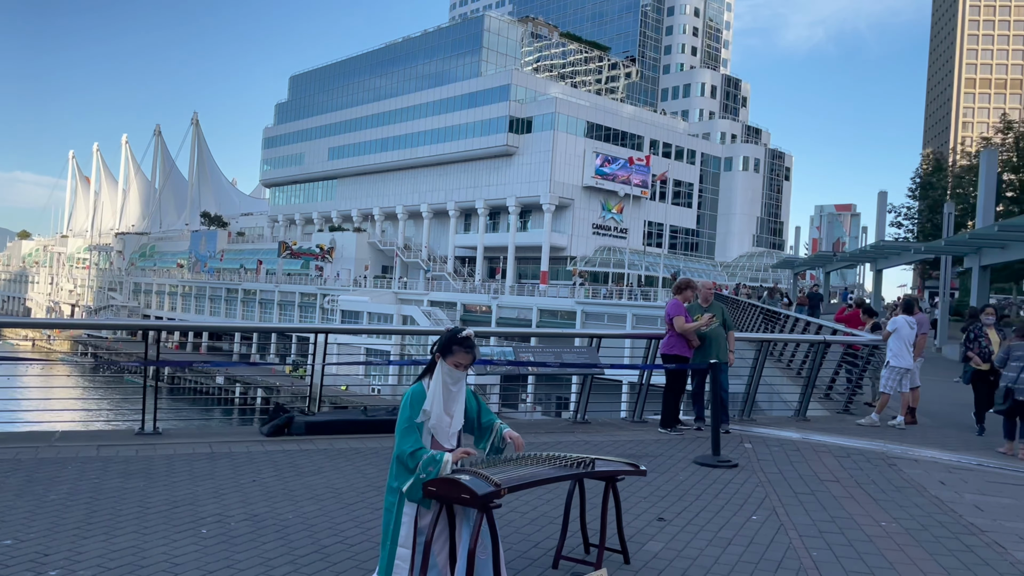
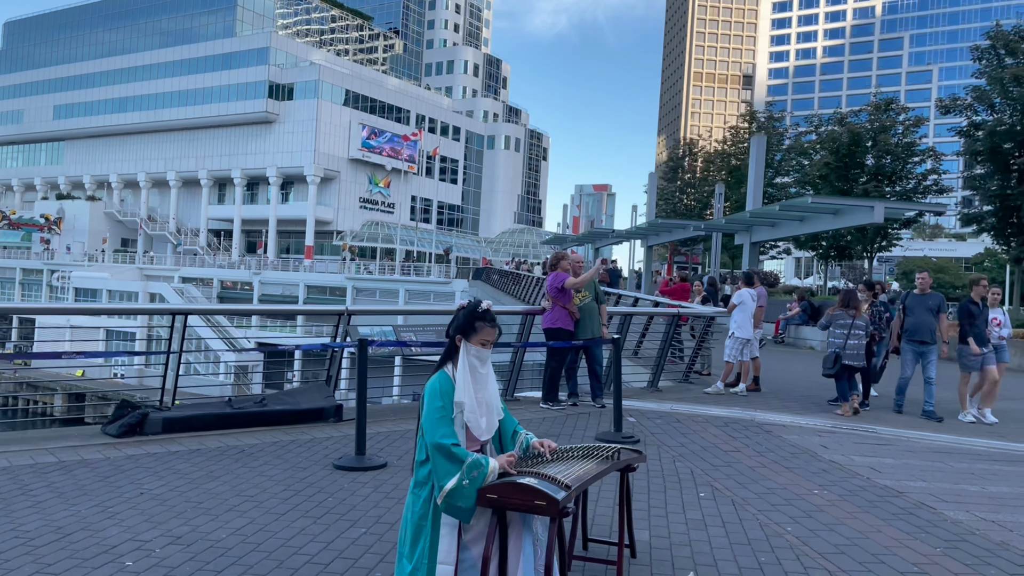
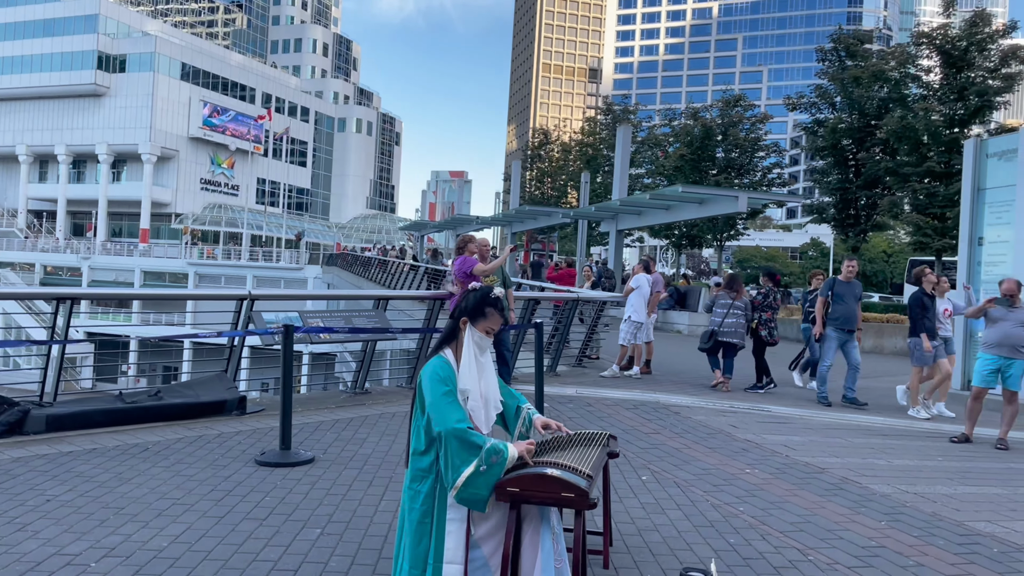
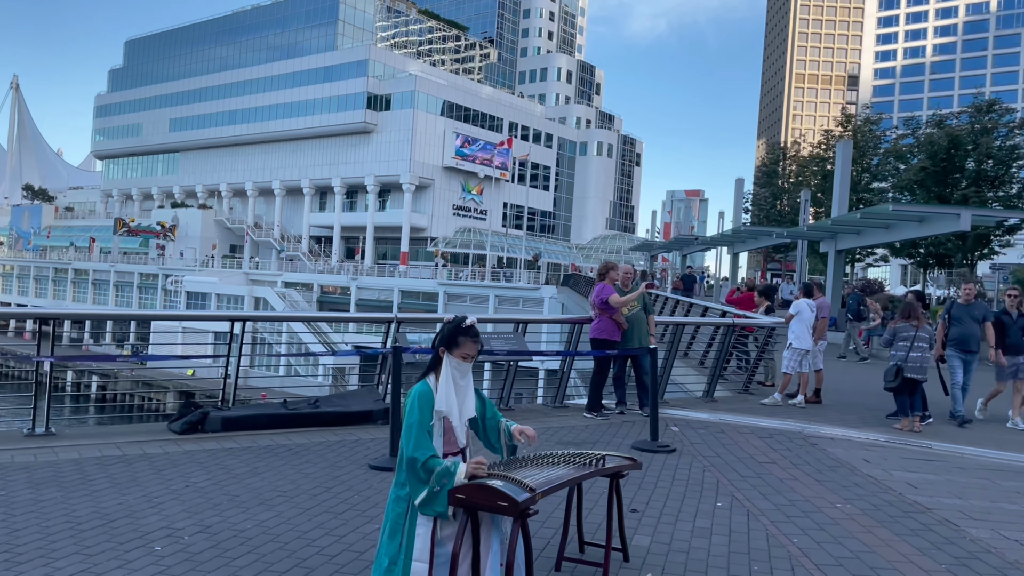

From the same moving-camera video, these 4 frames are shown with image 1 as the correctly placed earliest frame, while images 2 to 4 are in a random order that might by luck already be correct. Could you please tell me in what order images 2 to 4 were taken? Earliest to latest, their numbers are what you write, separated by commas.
4, 2, 3
